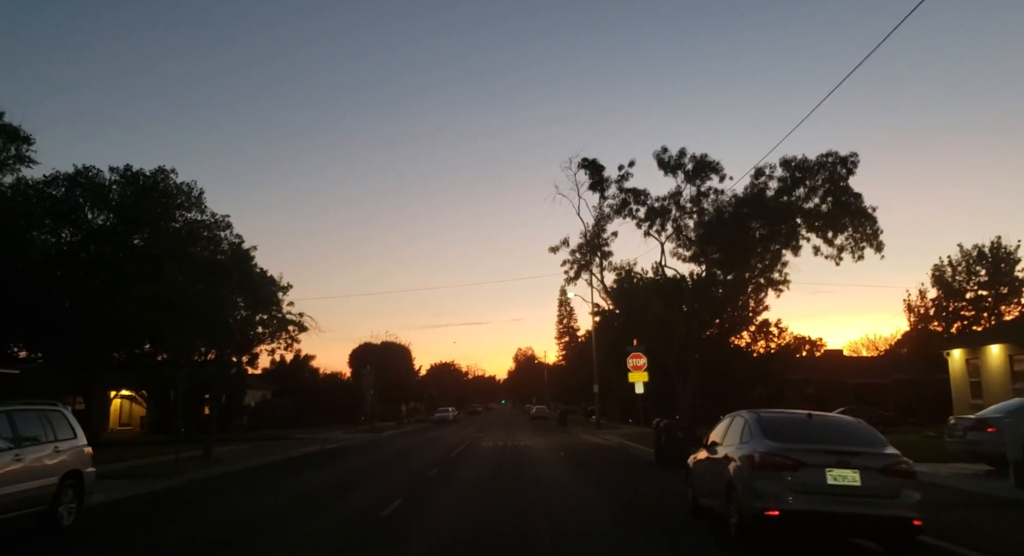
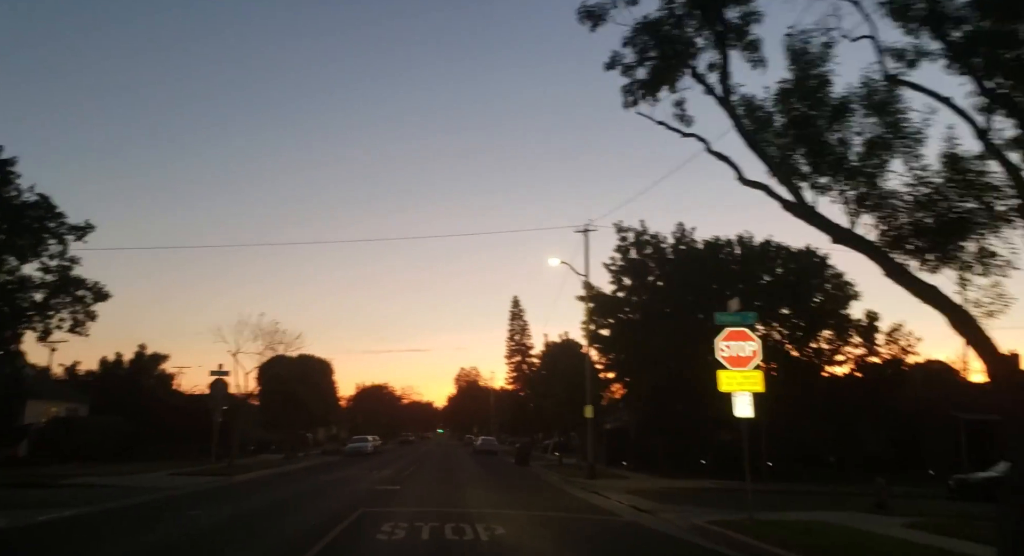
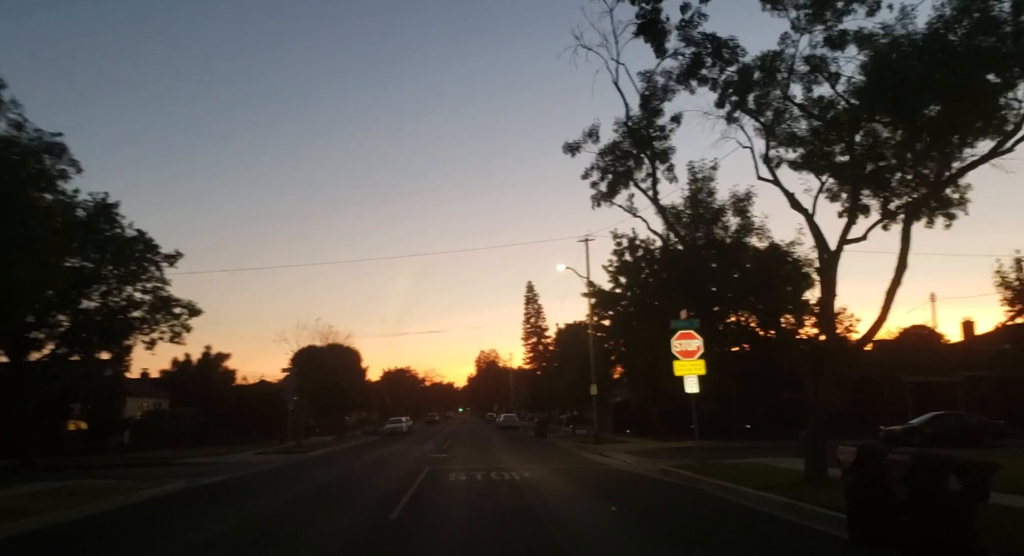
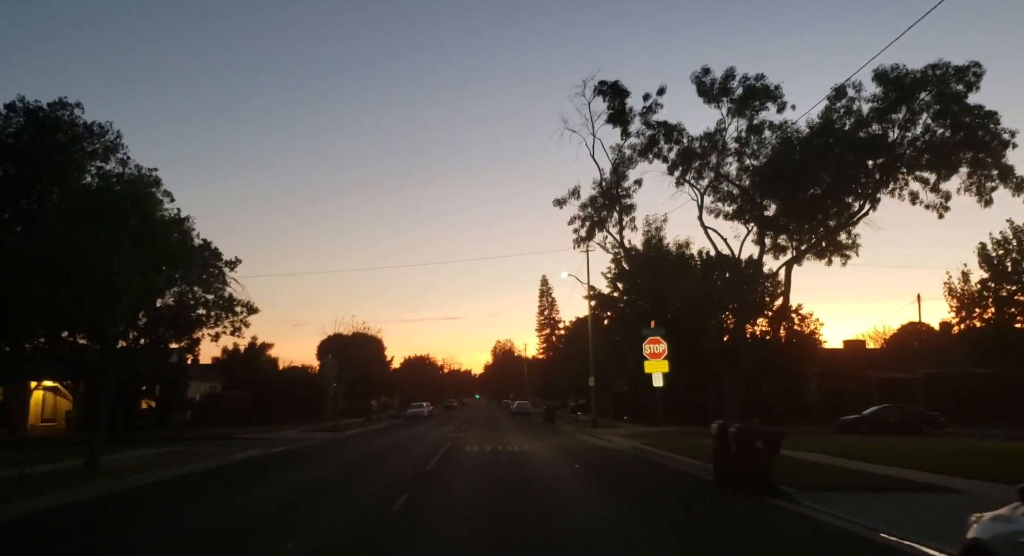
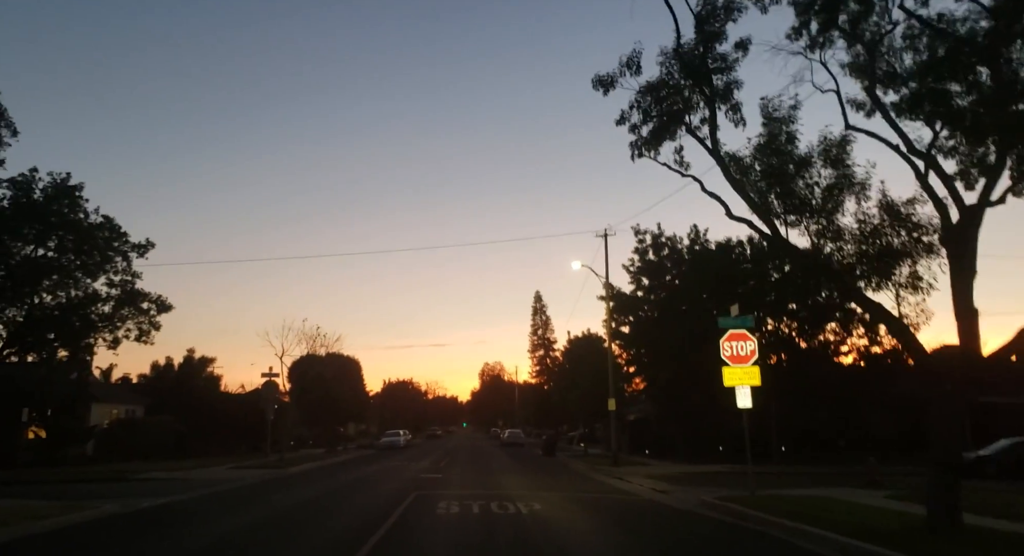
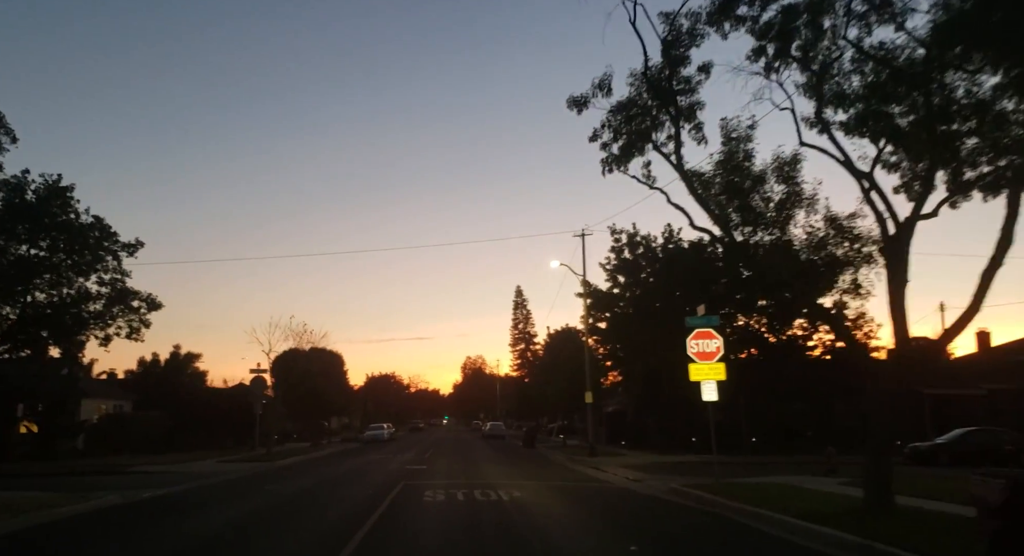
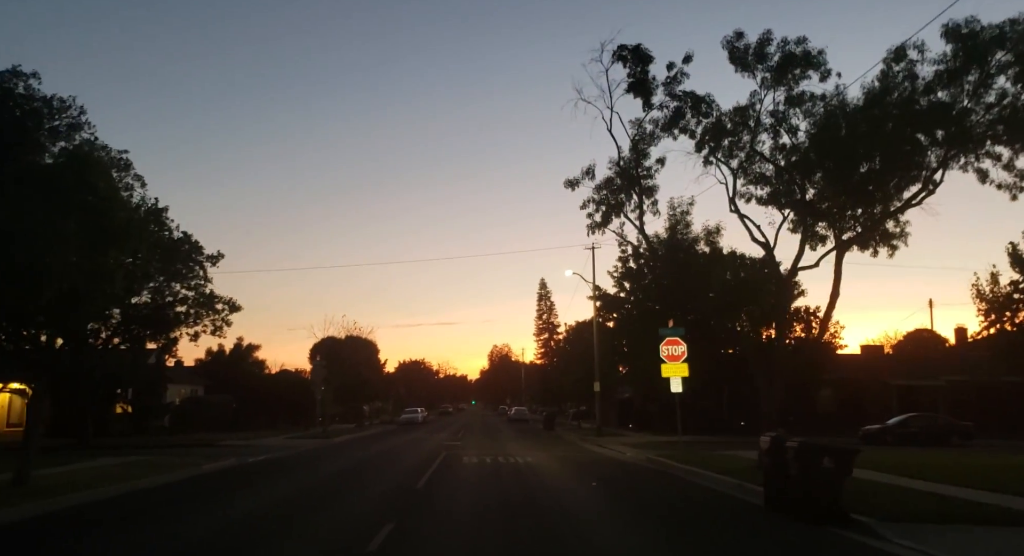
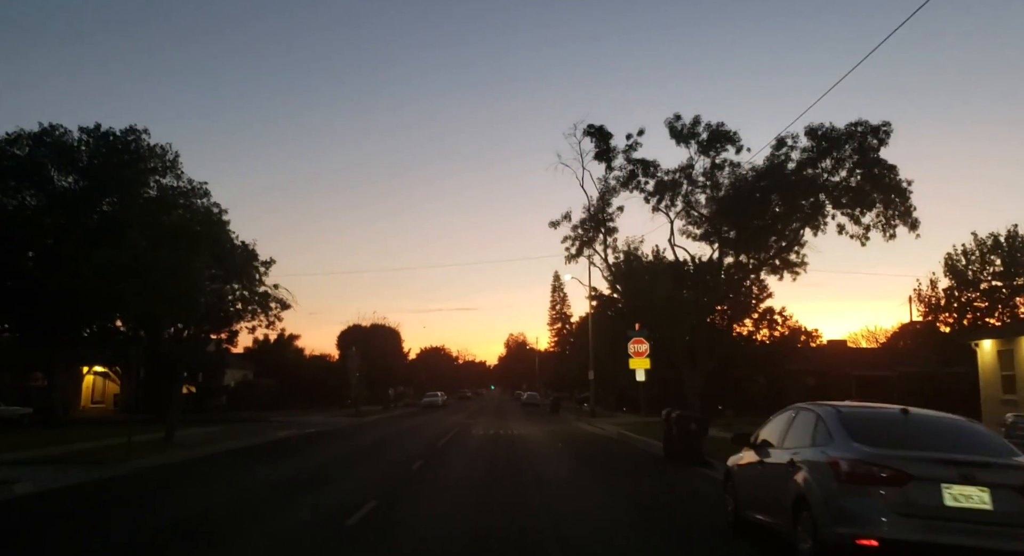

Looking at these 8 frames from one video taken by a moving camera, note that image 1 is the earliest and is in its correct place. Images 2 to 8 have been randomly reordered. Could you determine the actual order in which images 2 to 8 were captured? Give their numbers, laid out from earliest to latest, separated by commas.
8, 4, 7, 3, 6, 5, 2
